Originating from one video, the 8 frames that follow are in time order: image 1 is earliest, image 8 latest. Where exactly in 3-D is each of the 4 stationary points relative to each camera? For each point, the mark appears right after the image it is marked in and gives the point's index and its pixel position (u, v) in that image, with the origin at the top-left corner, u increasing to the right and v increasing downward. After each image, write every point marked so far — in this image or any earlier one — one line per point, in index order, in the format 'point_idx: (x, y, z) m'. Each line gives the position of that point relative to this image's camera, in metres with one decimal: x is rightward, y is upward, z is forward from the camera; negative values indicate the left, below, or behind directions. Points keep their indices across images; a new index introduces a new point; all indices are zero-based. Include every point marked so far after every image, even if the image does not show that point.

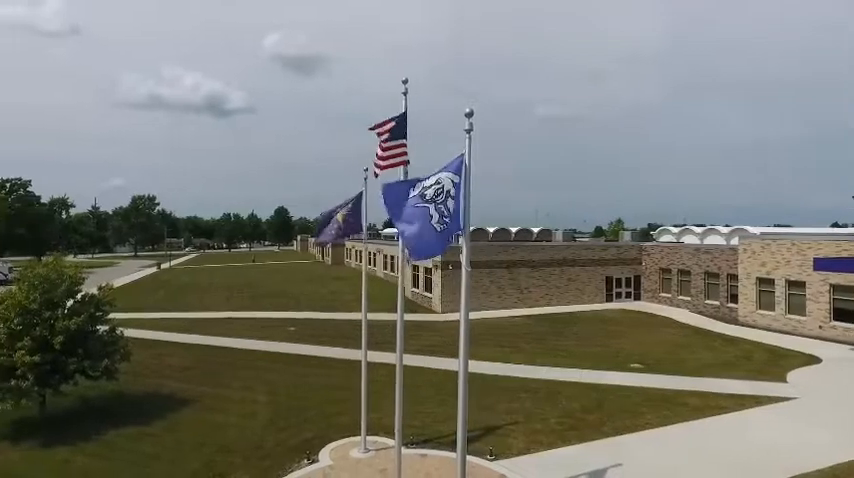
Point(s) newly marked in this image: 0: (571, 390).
0: (+4.7, -4.9, +17.1) m
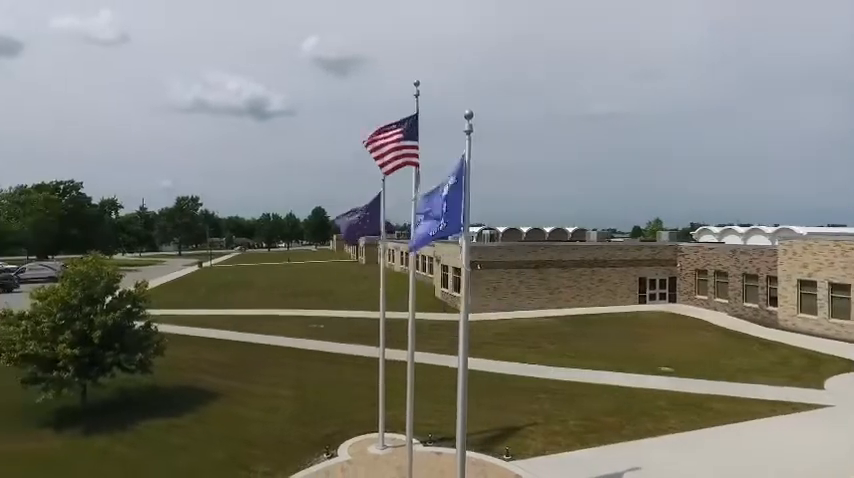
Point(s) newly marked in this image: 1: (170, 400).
0: (+5.3, -5.0, +16.9) m
1: (-8.4, -5.2, +17.2) m
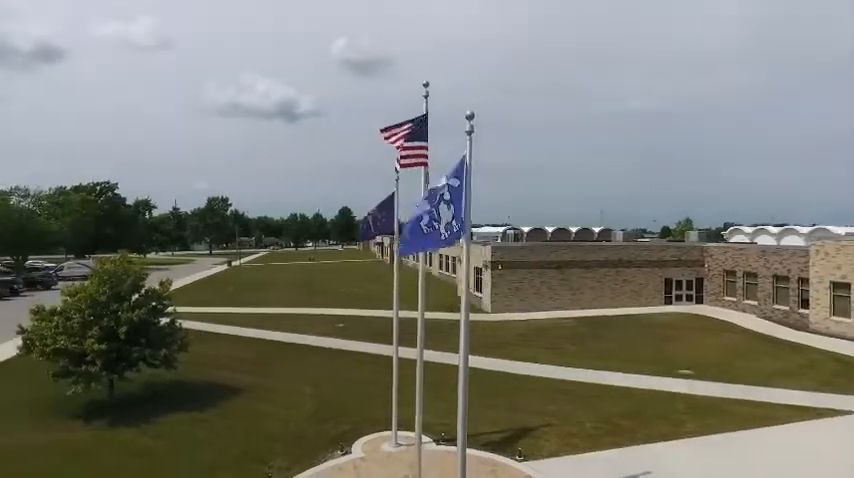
0: (+5.8, -5.0, +16.7) m
1: (-7.8, -5.2, +17.7) m
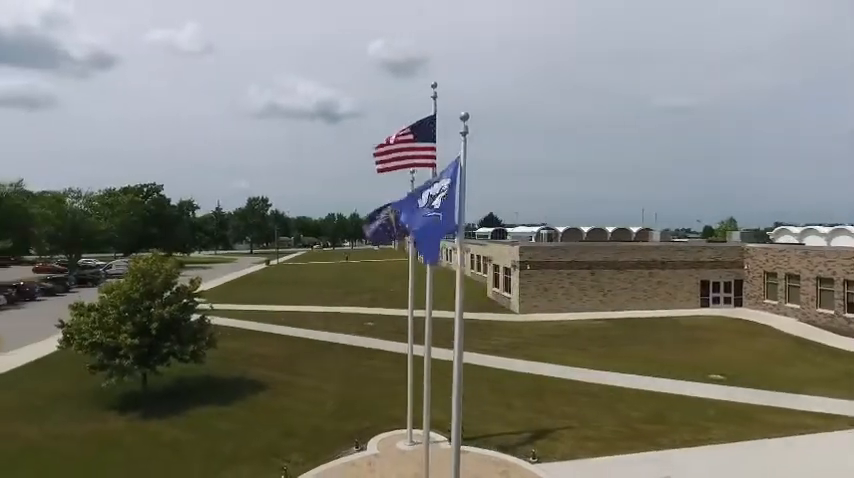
0: (+6.4, -5.0, +16.3) m
1: (-7.2, -5.2, +18.3) m
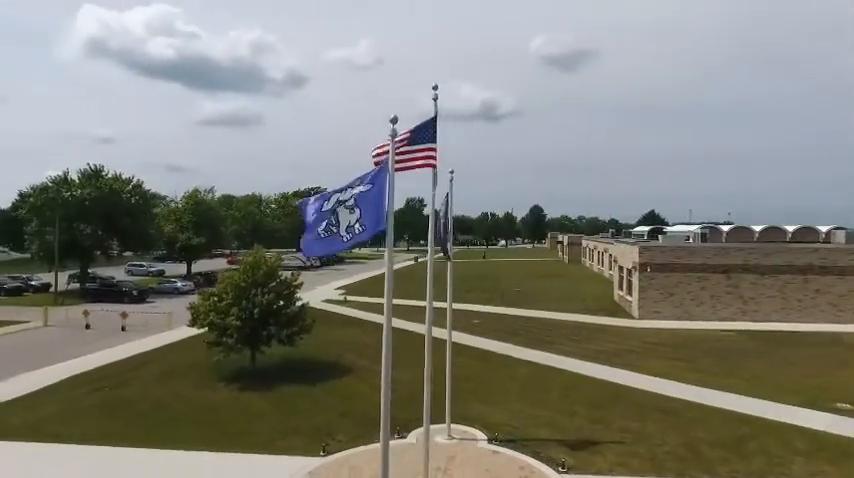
0: (+8.0, -5.0, +14.4) m
1: (-4.4, -5.1, +20.4) m
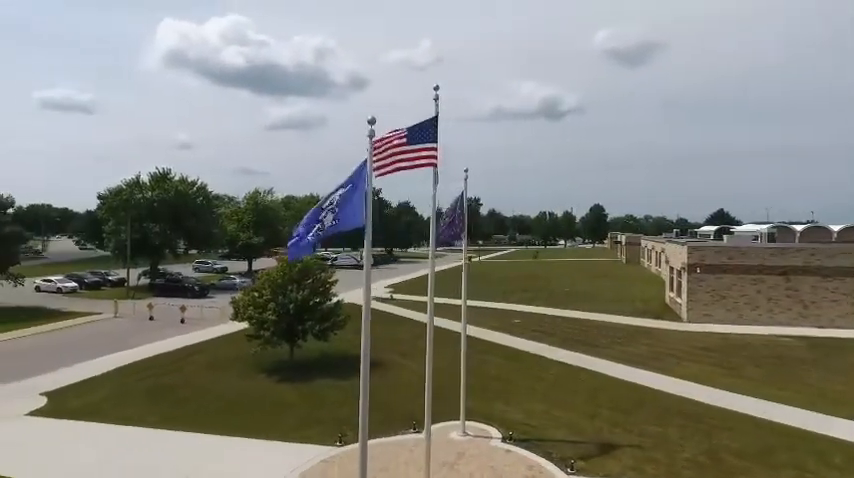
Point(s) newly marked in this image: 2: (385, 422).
0: (+8.4, -4.9, +13.6) m
1: (-3.2, -5.1, +21.0) m
2: (-1.1, -5.3, +15.3) m
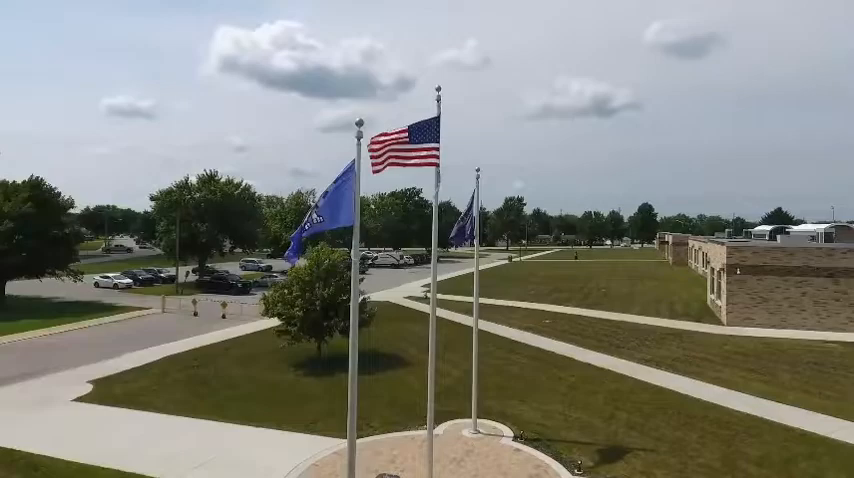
0: (+8.6, -4.9, +13.1) m
1: (-2.3, -5.0, +21.4) m
2: (-0.7, -5.3, +15.6) m
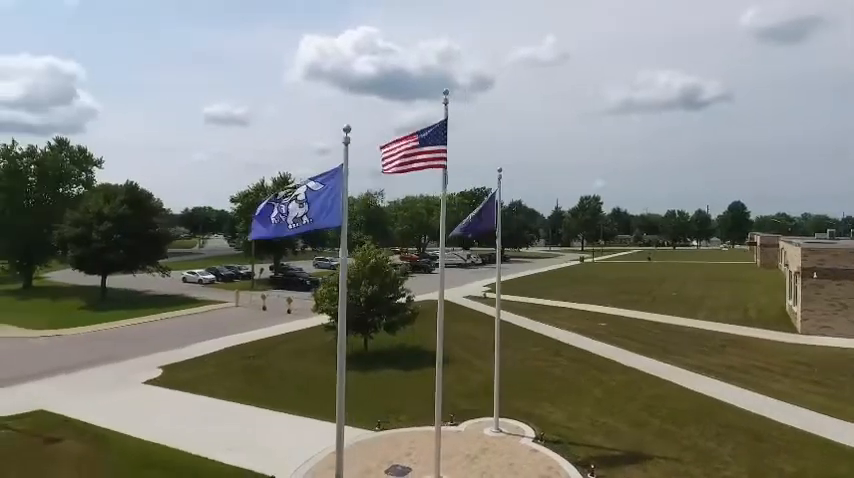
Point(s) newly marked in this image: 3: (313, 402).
0: (+9.0, -4.9, +12.1) m
1: (-0.5, -5.0, +22.0) m
2: (+0.1, -5.3, +15.9) m
3: (-3.8, -5.5, +17.9) m
